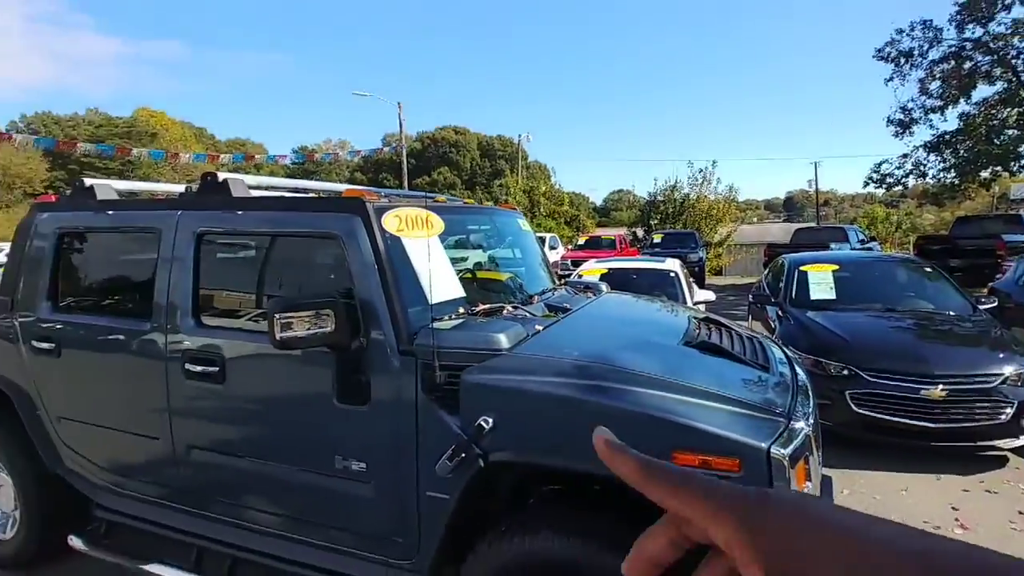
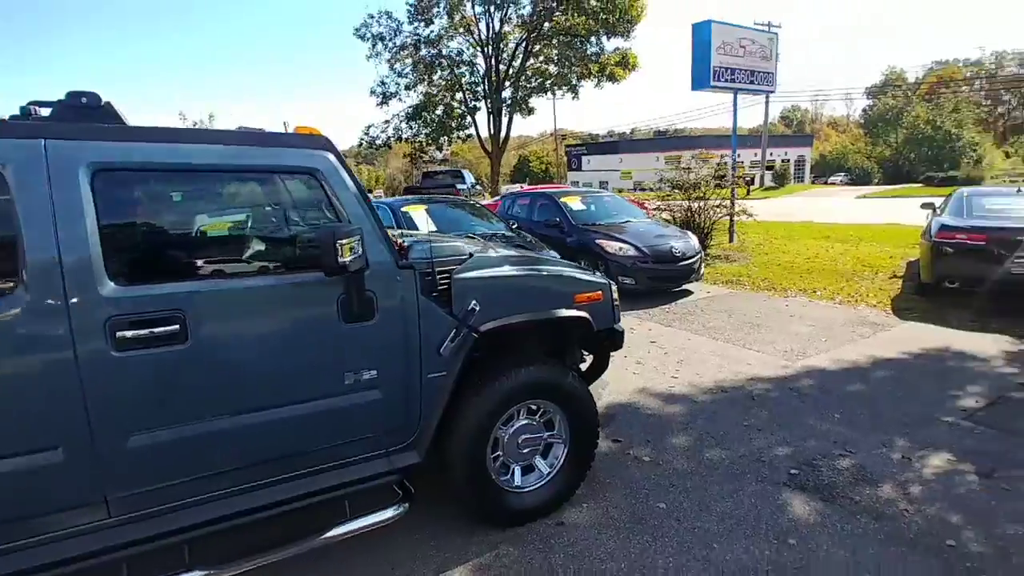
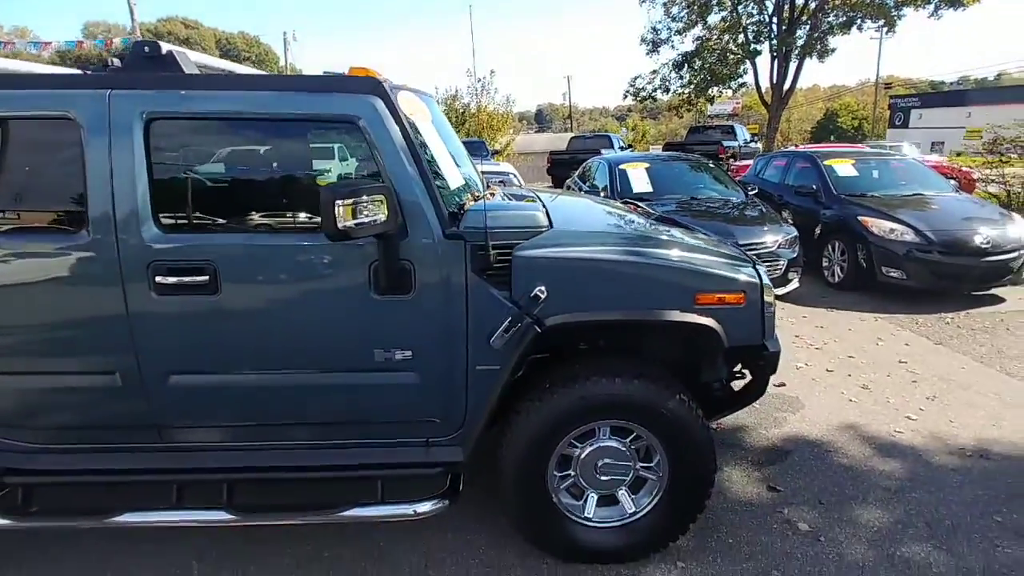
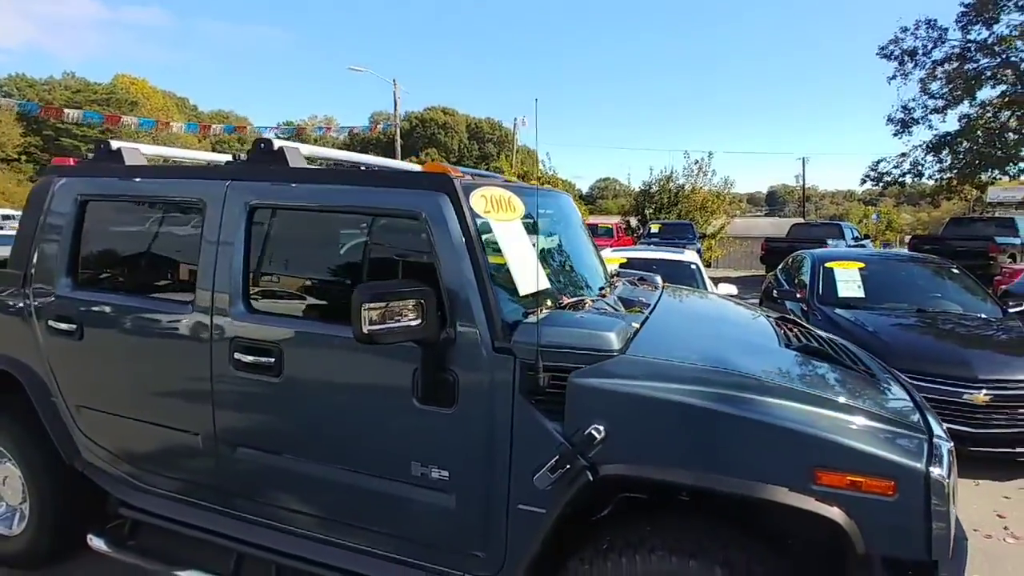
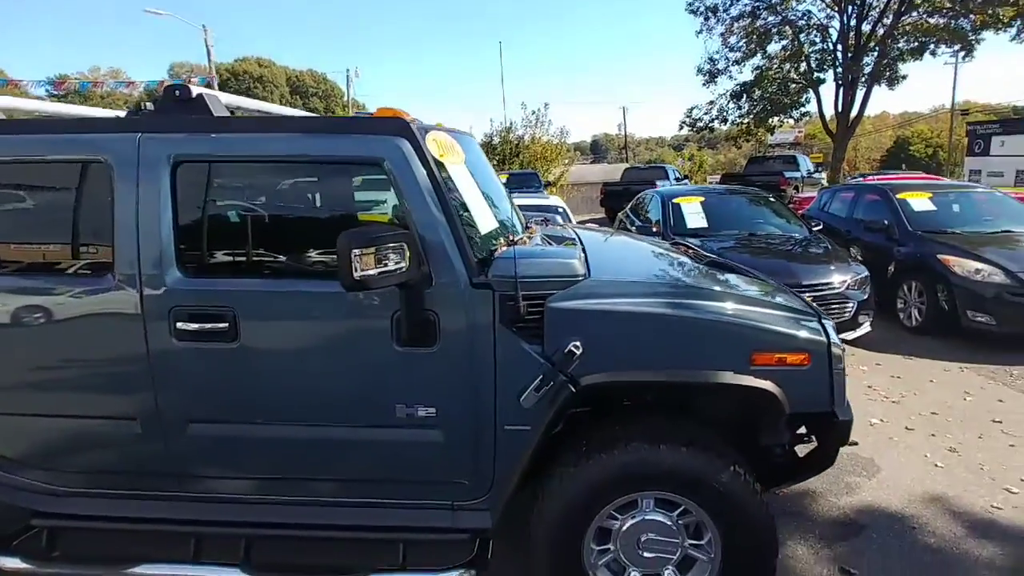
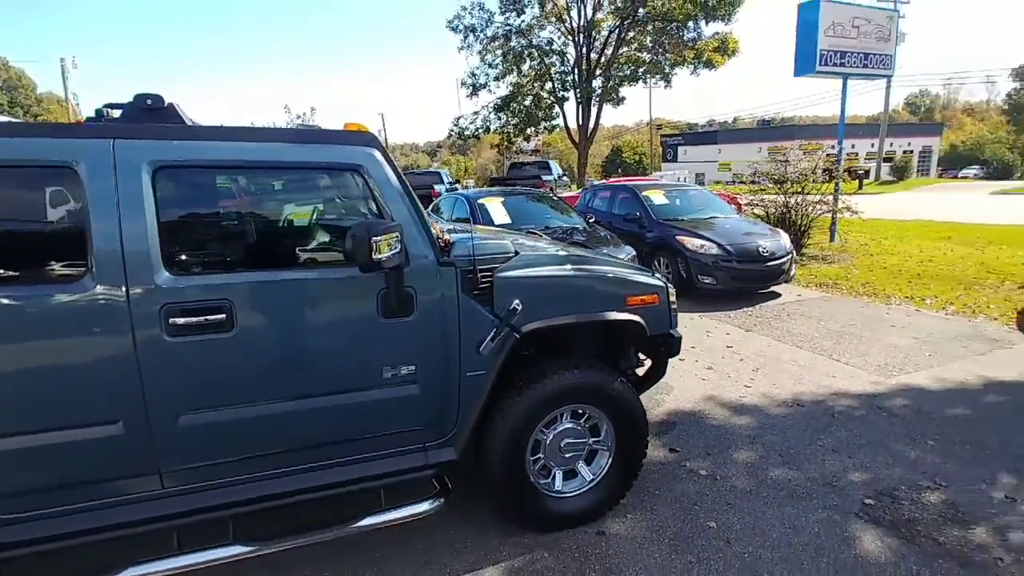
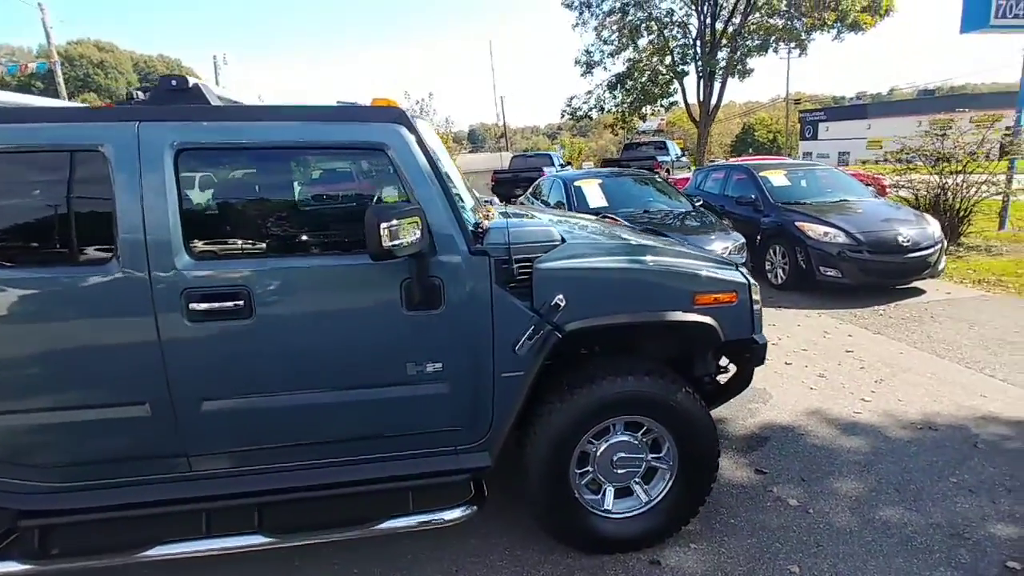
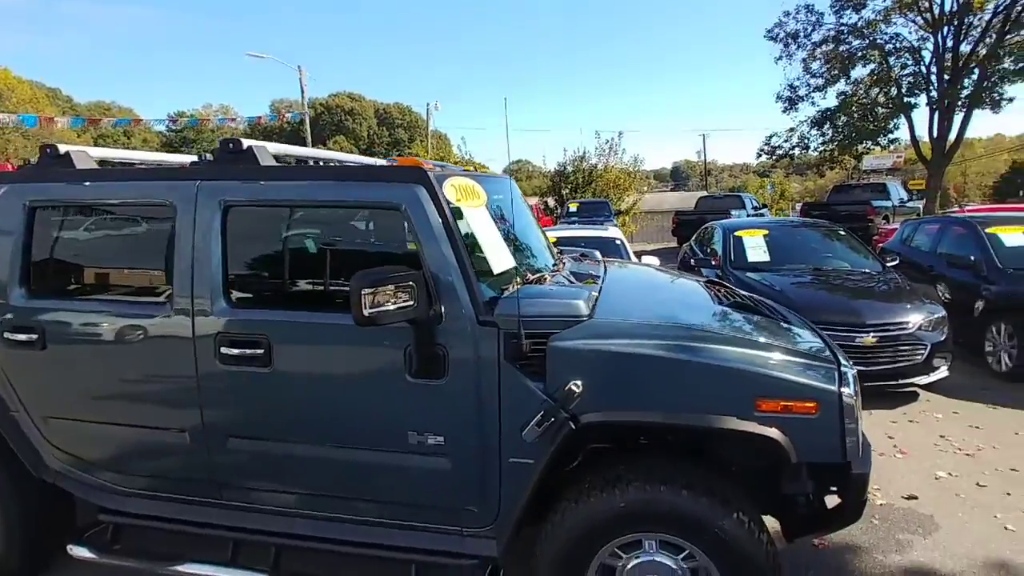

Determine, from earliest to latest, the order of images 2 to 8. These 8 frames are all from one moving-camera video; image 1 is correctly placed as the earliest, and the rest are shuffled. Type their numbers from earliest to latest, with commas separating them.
4, 8, 5, 3, 7, 6, 2
